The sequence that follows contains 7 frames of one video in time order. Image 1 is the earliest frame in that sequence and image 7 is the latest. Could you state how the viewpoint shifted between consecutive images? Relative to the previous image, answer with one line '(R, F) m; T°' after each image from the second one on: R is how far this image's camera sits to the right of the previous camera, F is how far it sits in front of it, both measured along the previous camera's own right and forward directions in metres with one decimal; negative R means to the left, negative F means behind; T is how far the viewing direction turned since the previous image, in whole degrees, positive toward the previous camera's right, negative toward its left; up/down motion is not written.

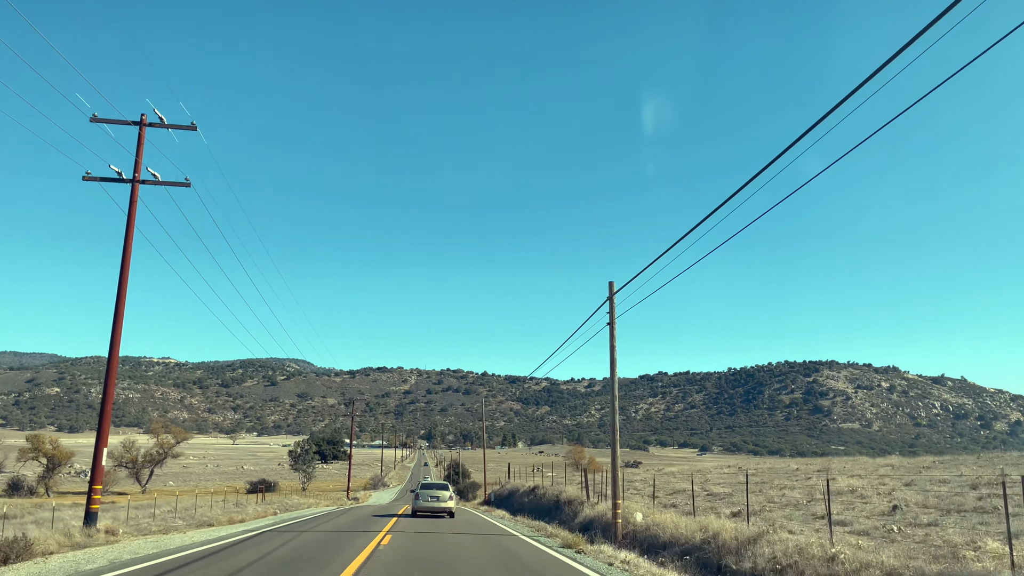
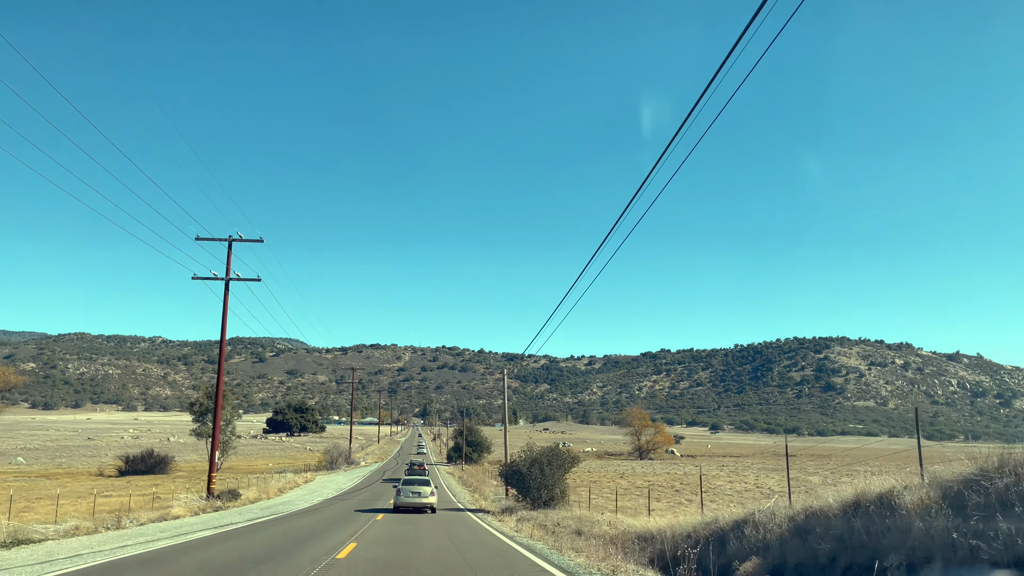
(-0.8, +5.8) m; 0°
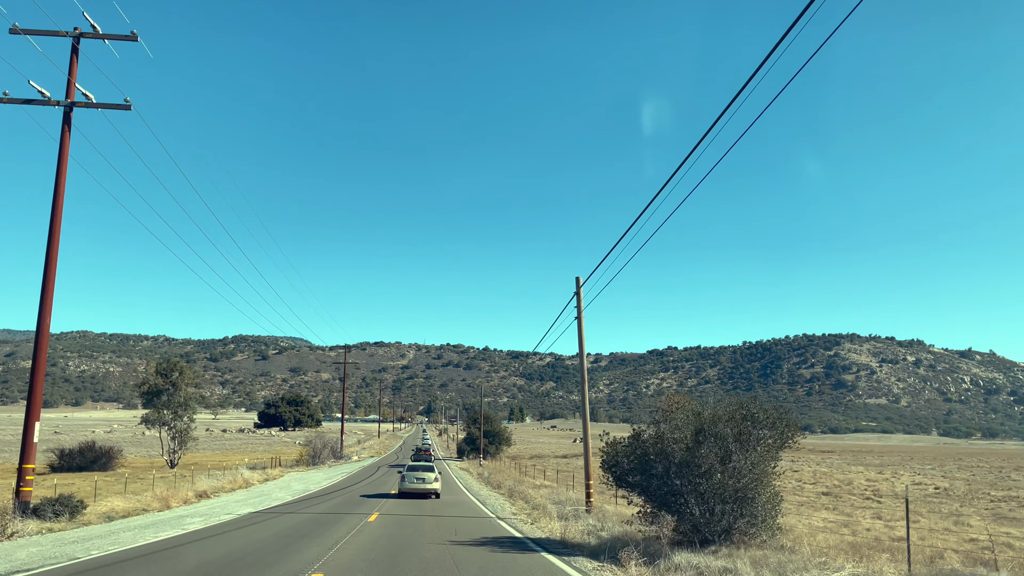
(-0.3, +1.6) m; 0°
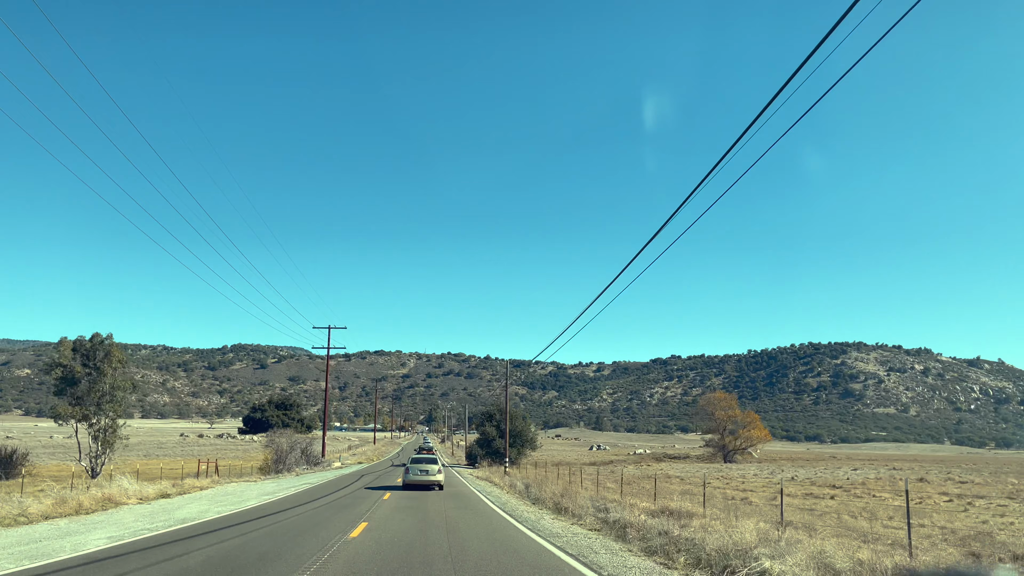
(-0.2, +1.5) m; 0°
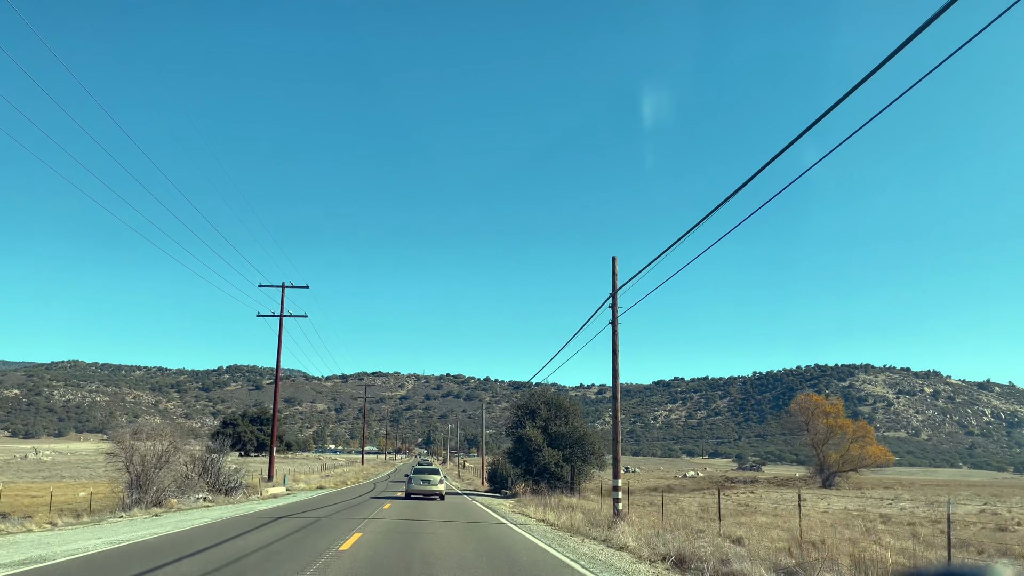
(-0.3, +2.0) m; 0°
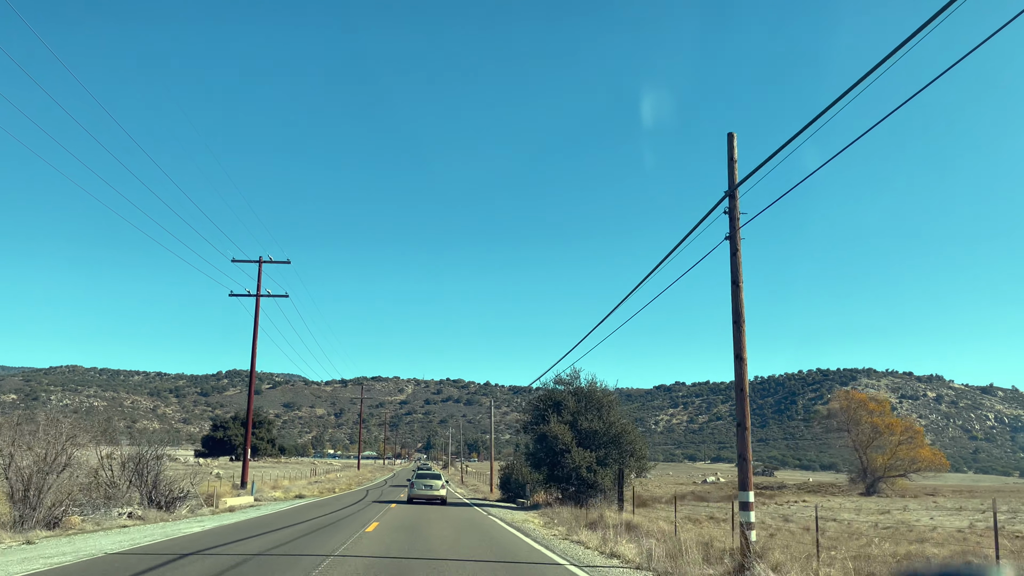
(-0.1, +0.6) m; 0°
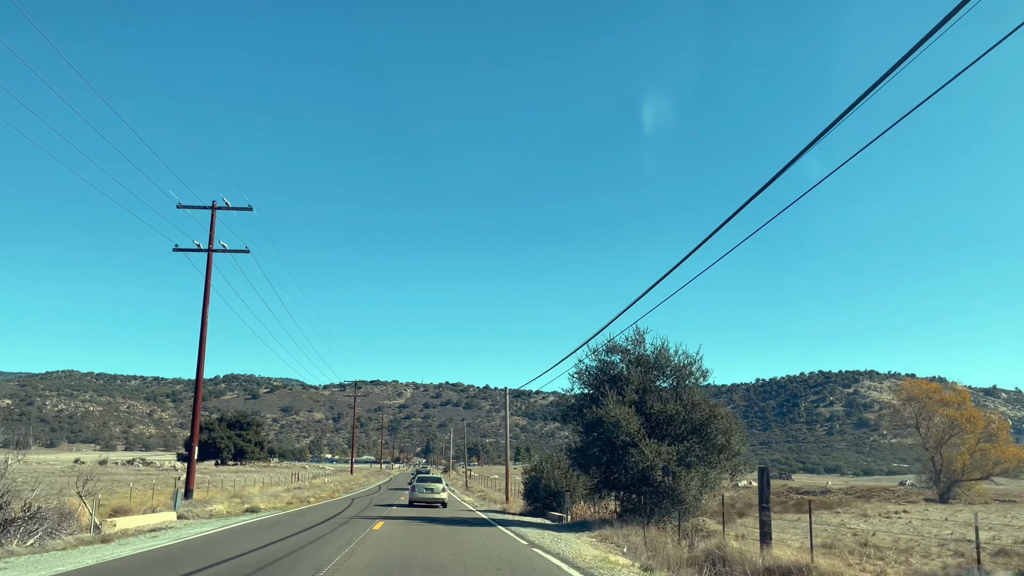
(-0.1, +0.8) m; 0°
